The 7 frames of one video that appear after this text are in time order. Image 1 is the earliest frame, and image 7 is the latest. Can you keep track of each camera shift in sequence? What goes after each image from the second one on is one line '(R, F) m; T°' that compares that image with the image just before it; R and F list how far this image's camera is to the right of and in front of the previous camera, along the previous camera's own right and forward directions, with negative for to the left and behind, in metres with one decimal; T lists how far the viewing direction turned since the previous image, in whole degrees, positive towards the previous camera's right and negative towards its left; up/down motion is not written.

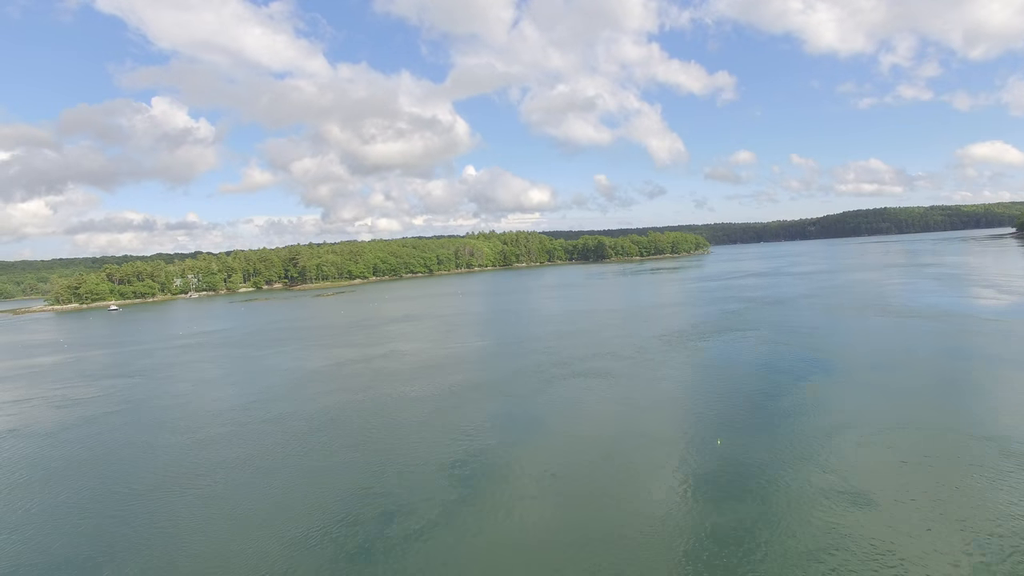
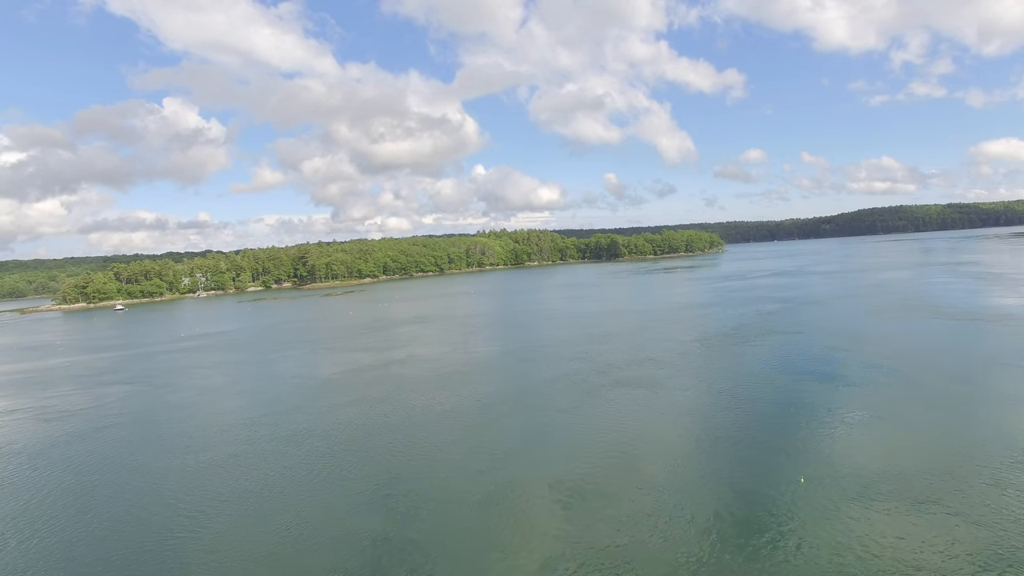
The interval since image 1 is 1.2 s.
(-0.3, +0.9) m; -1°
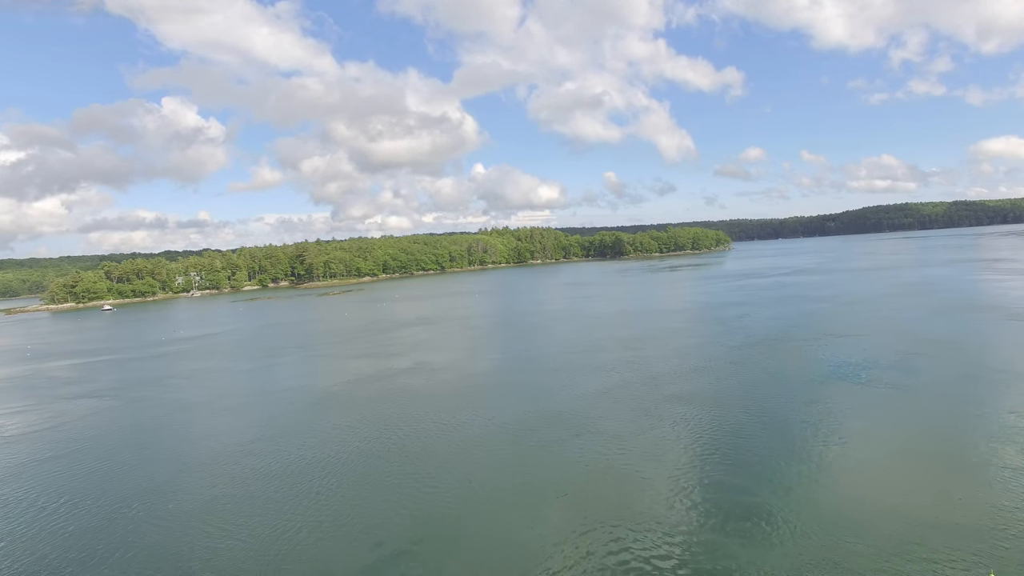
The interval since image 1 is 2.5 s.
(-0.3, +1.3) m; 0°
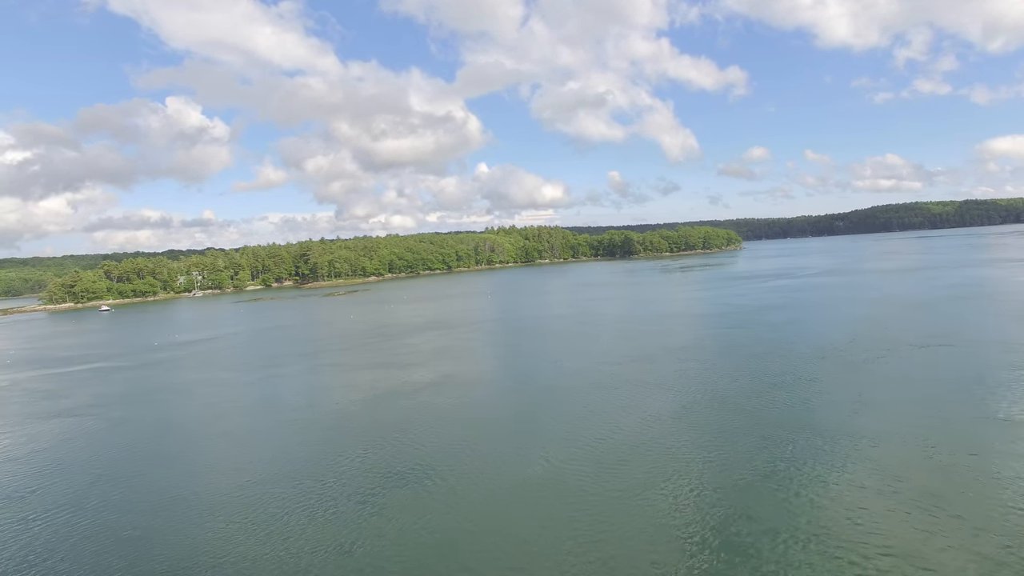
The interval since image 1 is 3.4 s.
(-0.4, +1.1) m; 0°
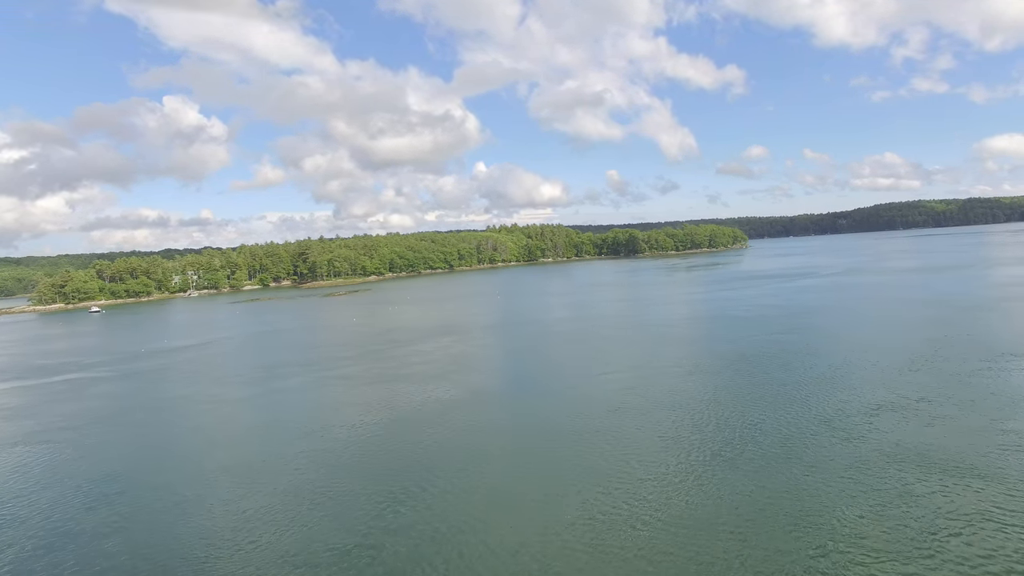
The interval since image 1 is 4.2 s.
(-0.4, +1.1) m; 0°
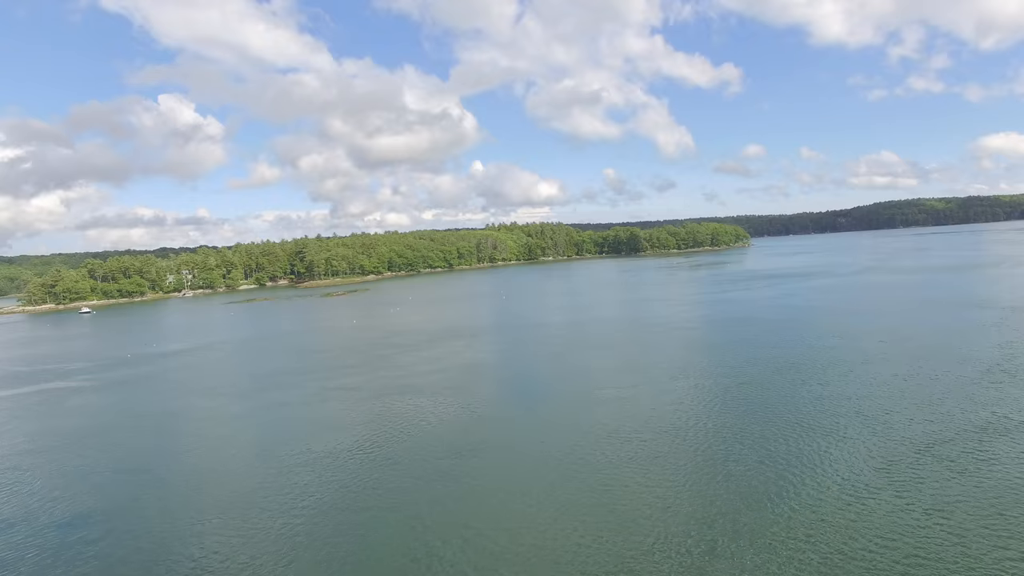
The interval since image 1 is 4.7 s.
(-0.3, +0.8) m; 0°
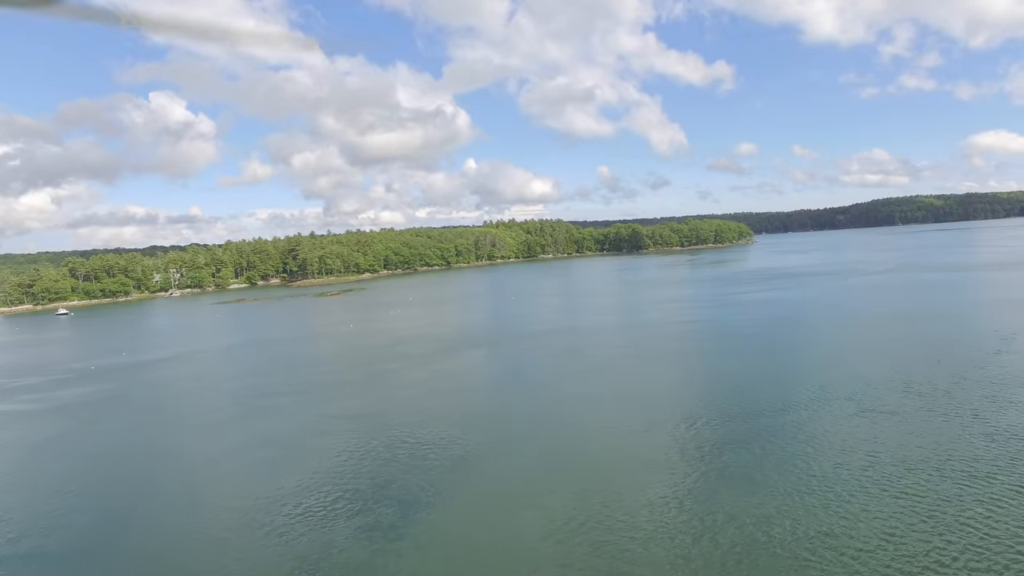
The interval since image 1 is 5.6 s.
(-0.5, +1.5) m; +1°
